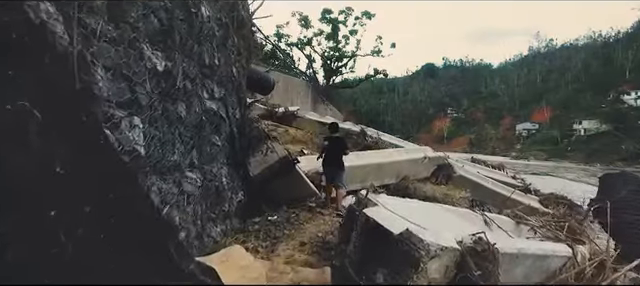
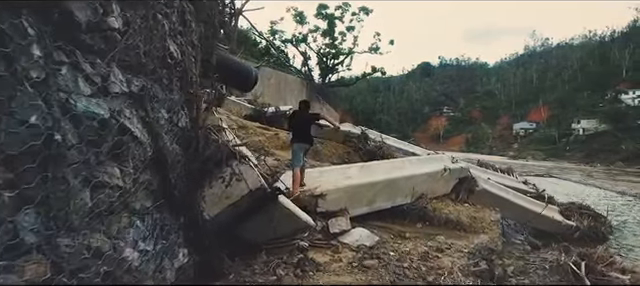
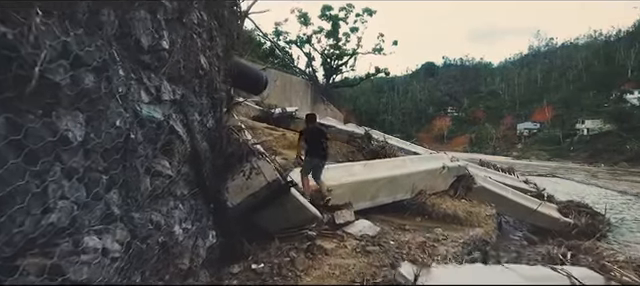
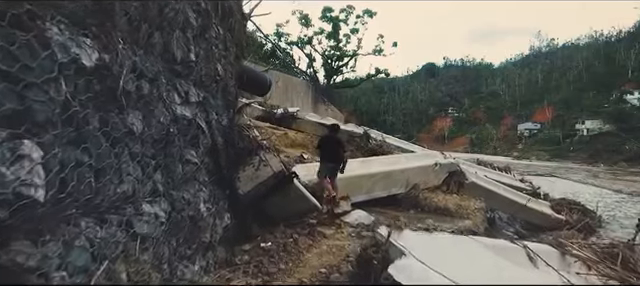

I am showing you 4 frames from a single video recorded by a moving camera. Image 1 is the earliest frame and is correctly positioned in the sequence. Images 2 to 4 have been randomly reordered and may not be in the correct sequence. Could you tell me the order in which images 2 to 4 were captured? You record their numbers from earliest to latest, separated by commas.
4, 3, 2
